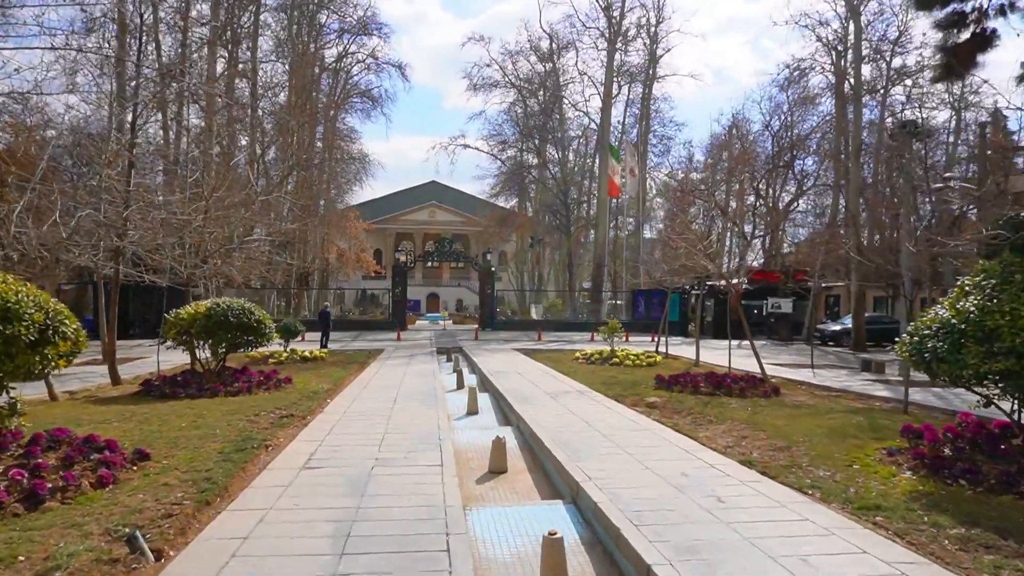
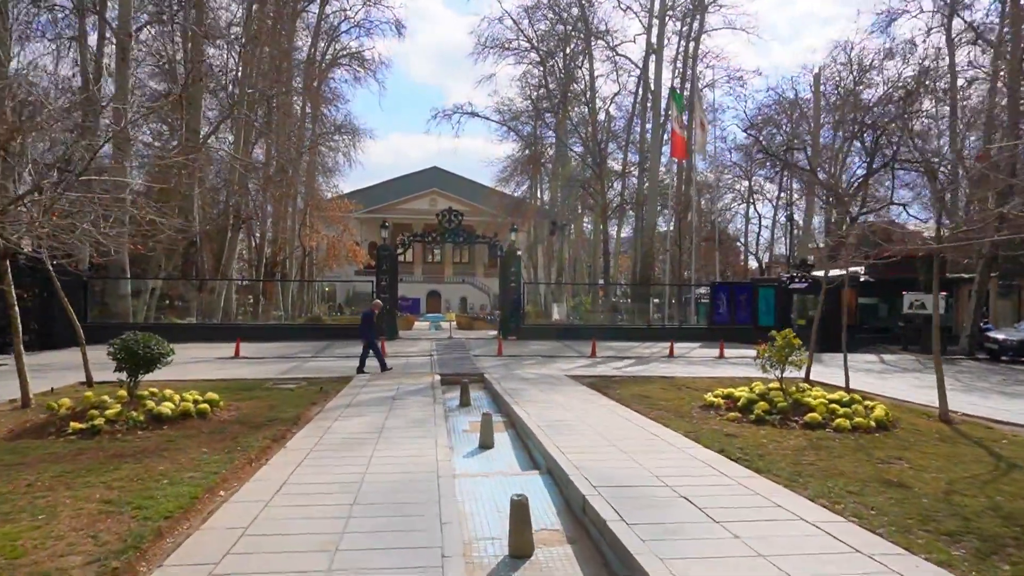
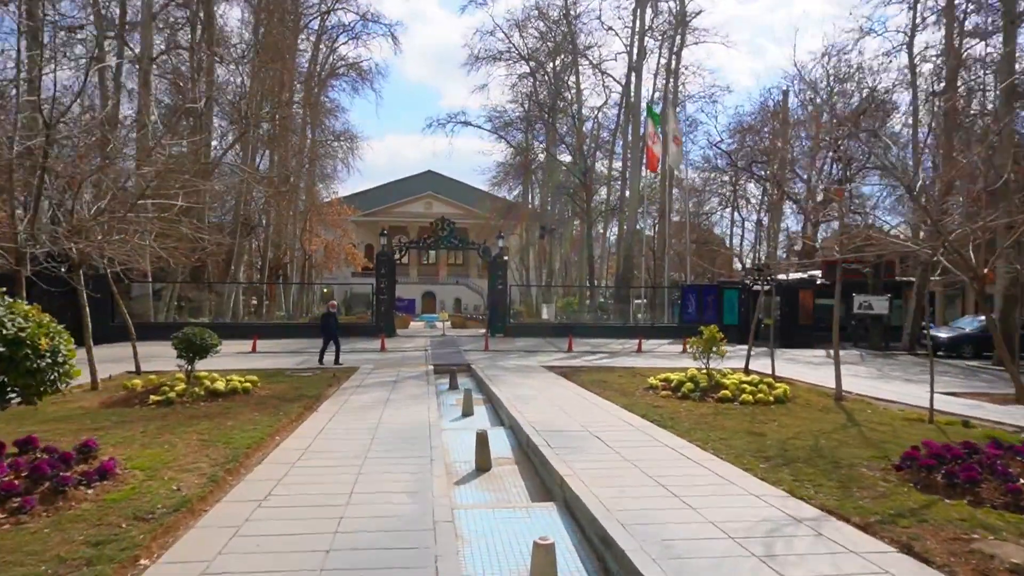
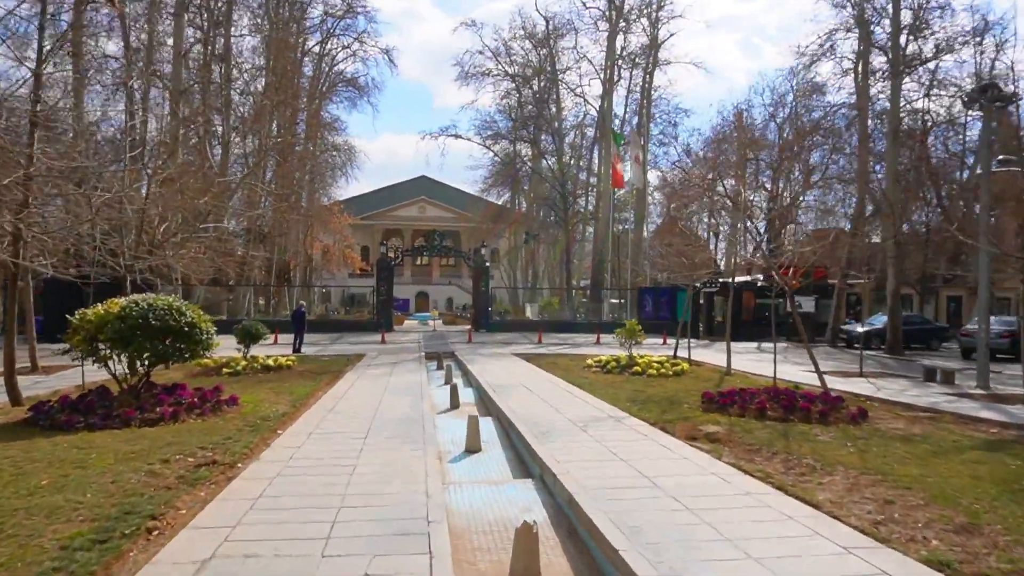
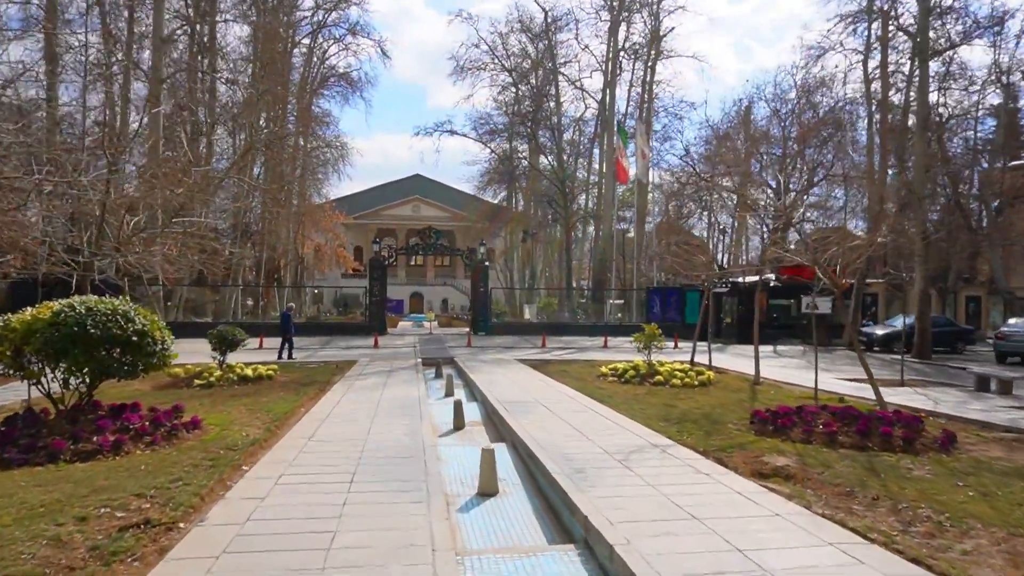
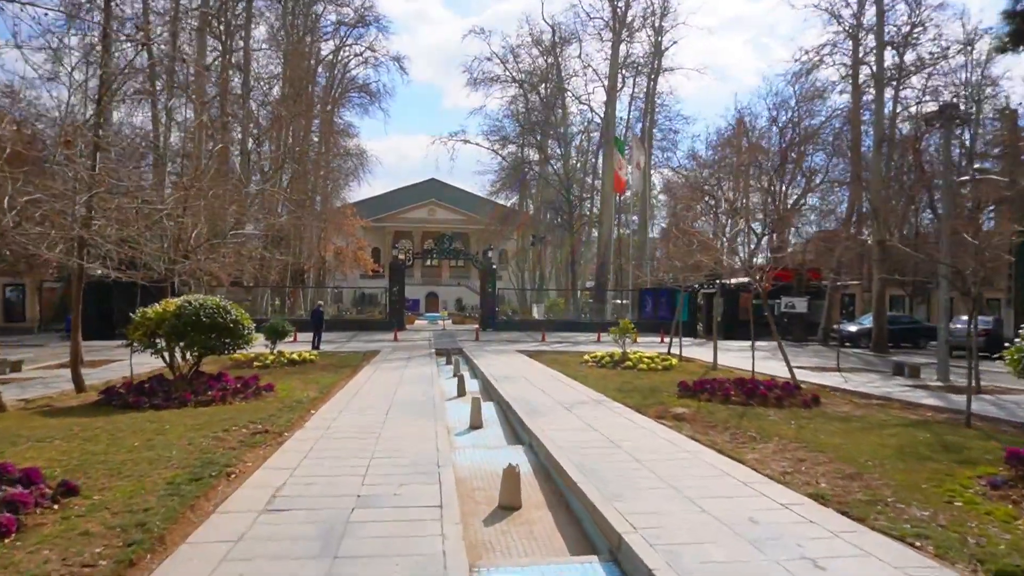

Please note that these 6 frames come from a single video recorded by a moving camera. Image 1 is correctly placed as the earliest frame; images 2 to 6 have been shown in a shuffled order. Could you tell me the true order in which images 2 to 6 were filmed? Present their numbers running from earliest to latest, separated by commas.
6, 4, 5, 3, 2
